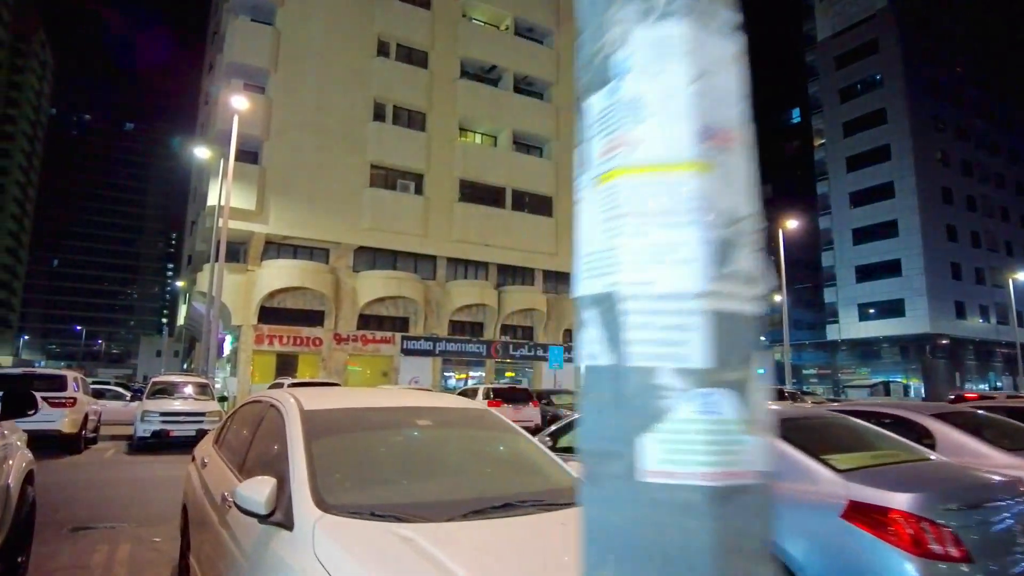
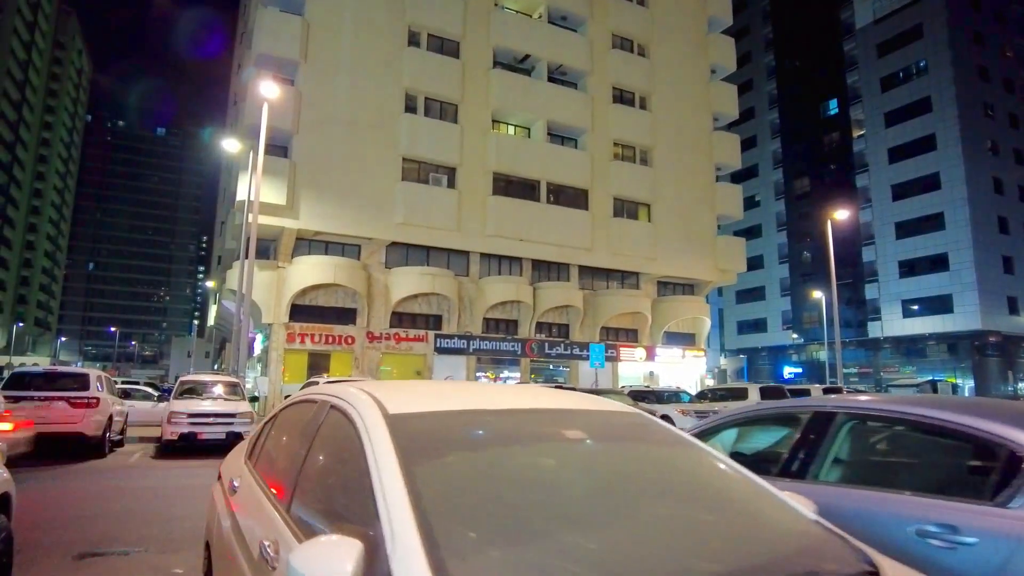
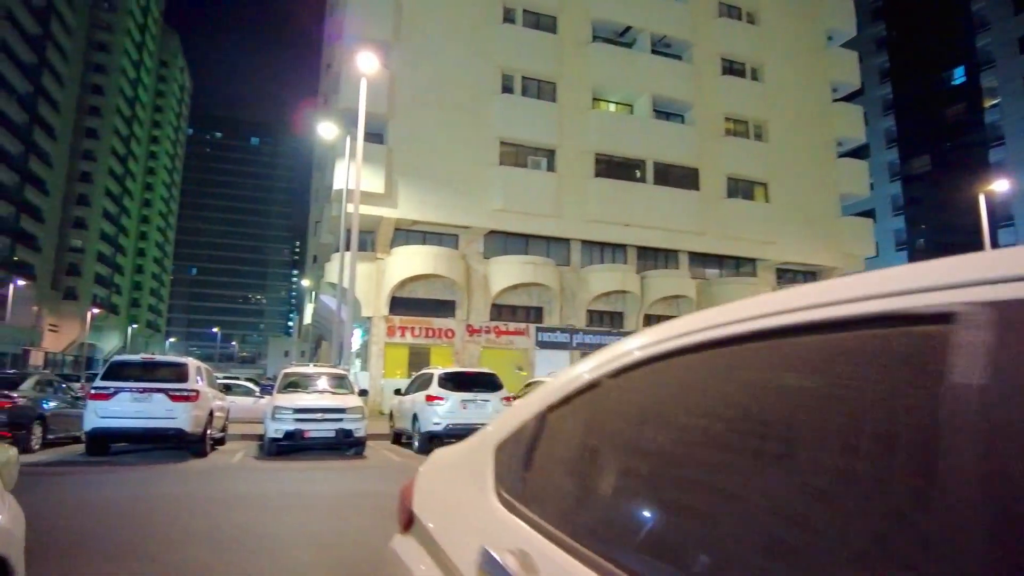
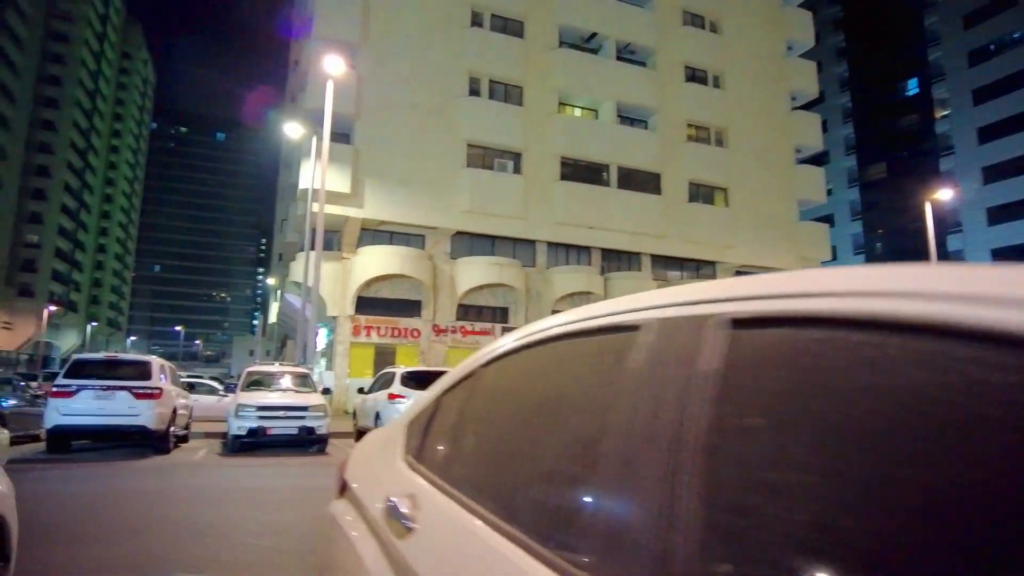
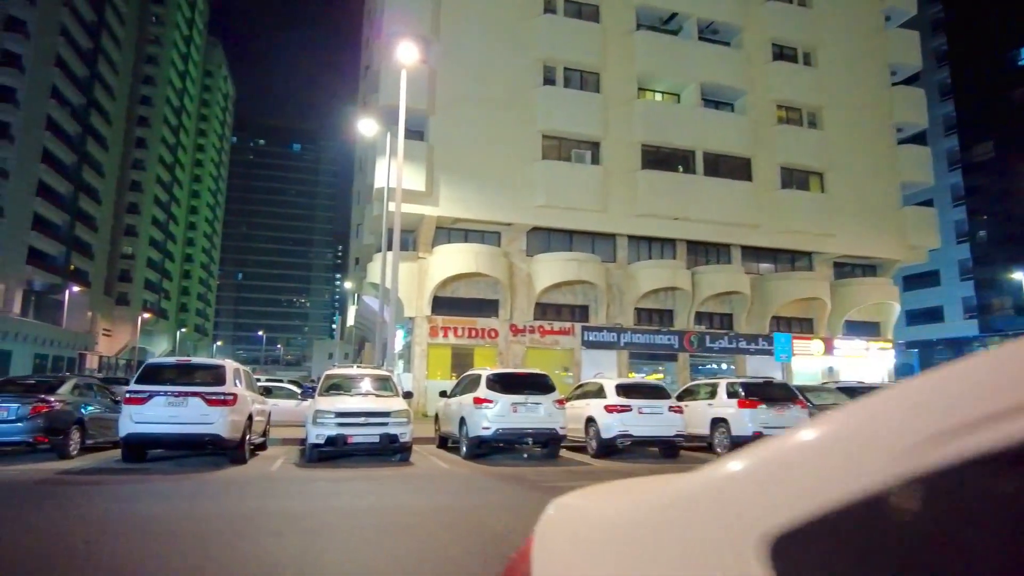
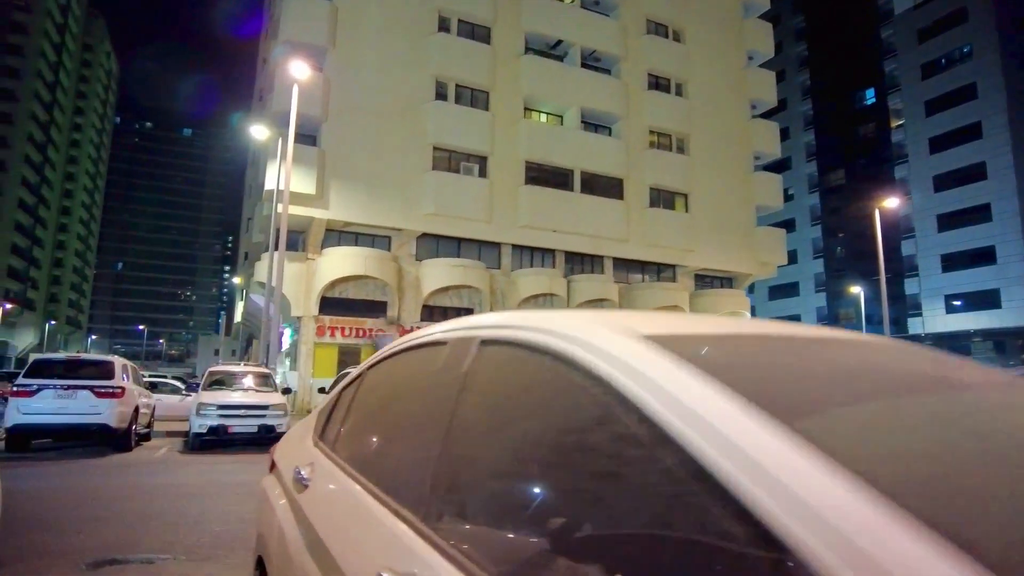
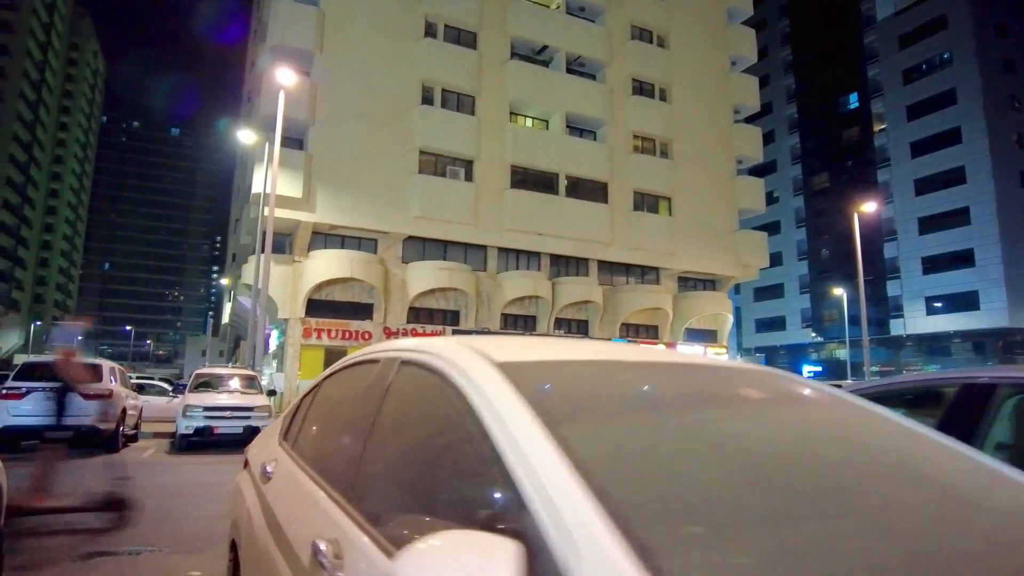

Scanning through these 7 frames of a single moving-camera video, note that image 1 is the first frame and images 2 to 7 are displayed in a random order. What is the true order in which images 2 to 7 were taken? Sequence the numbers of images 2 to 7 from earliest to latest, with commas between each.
2, 7, 6, 4, 3, 5
